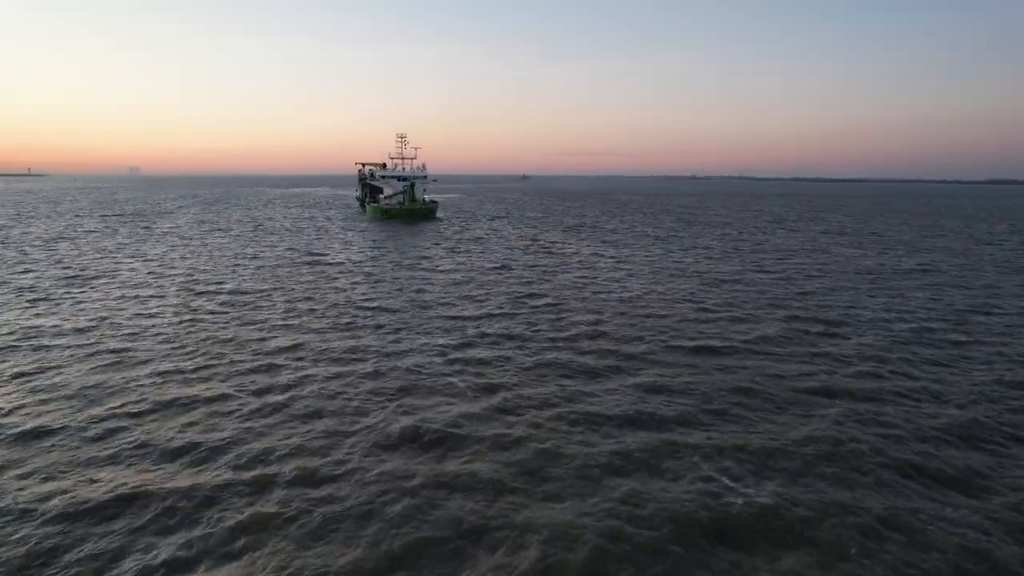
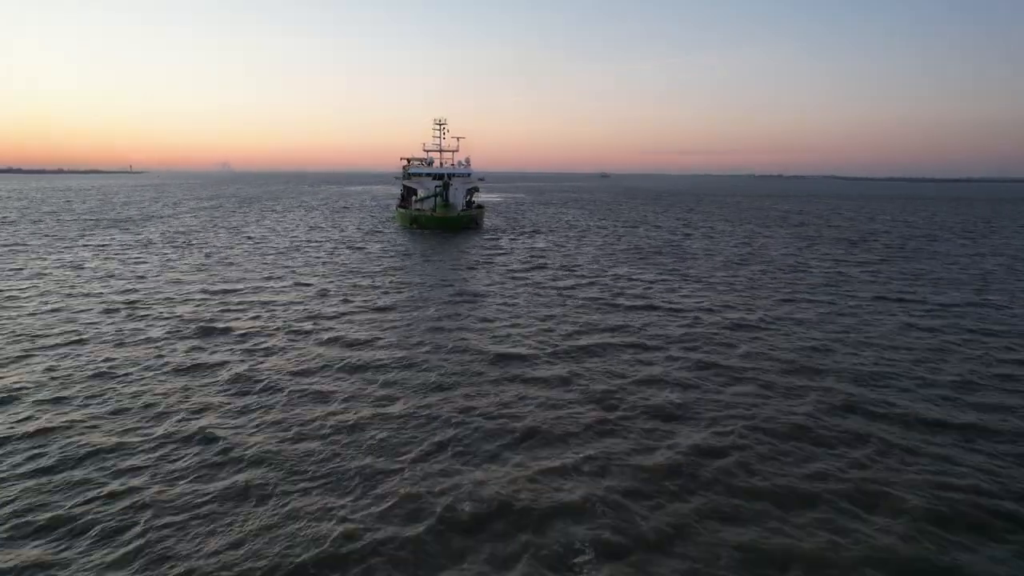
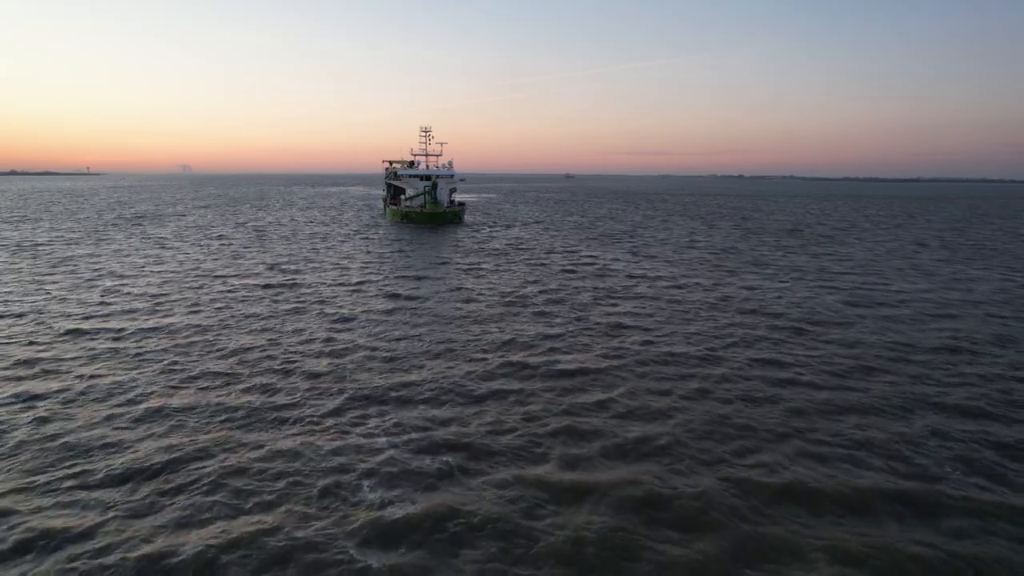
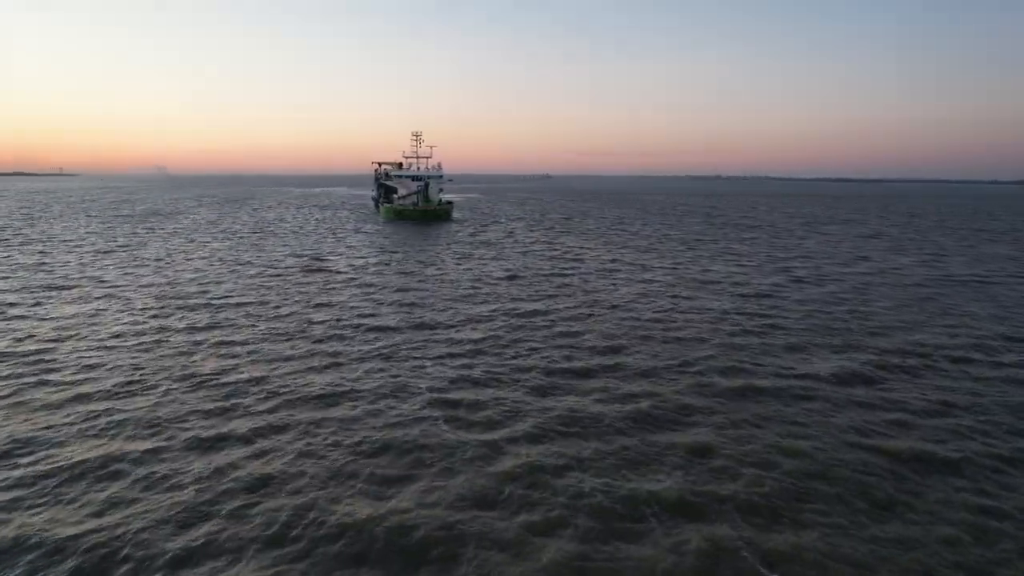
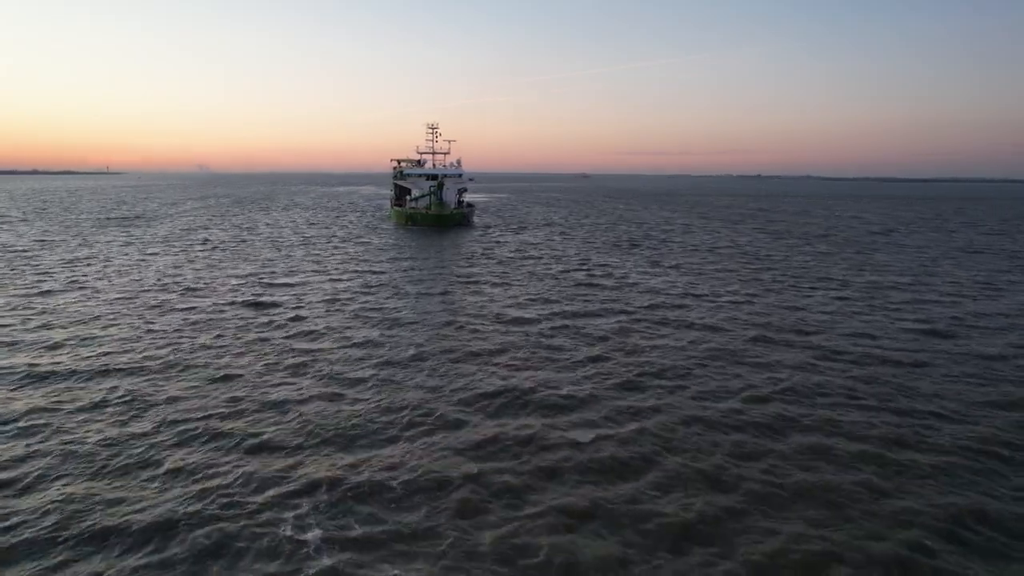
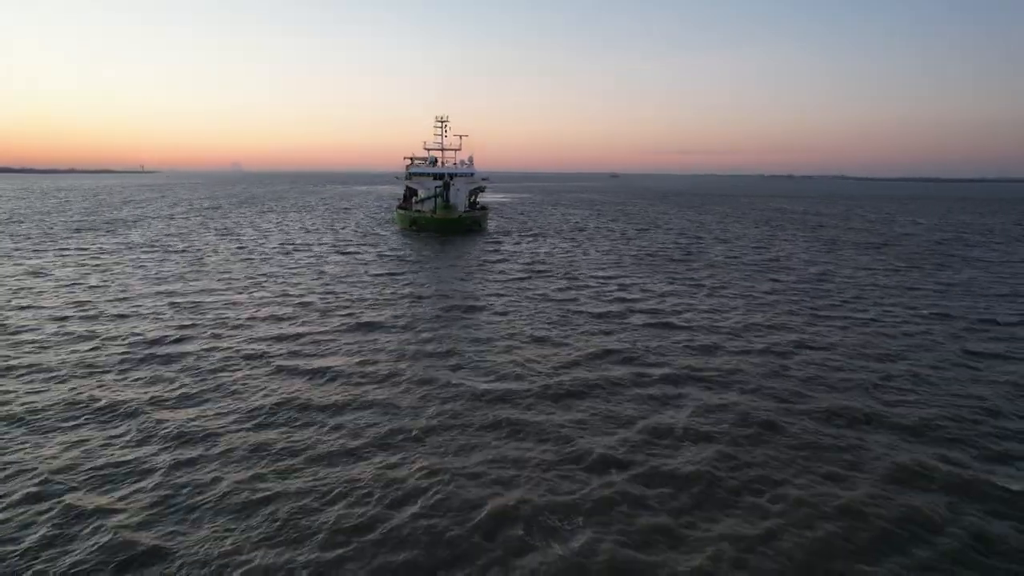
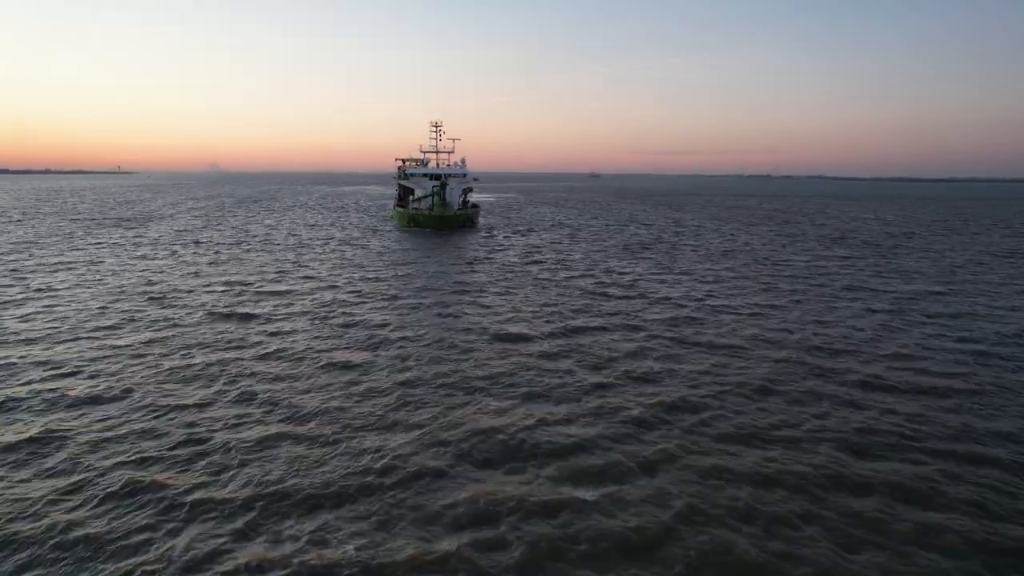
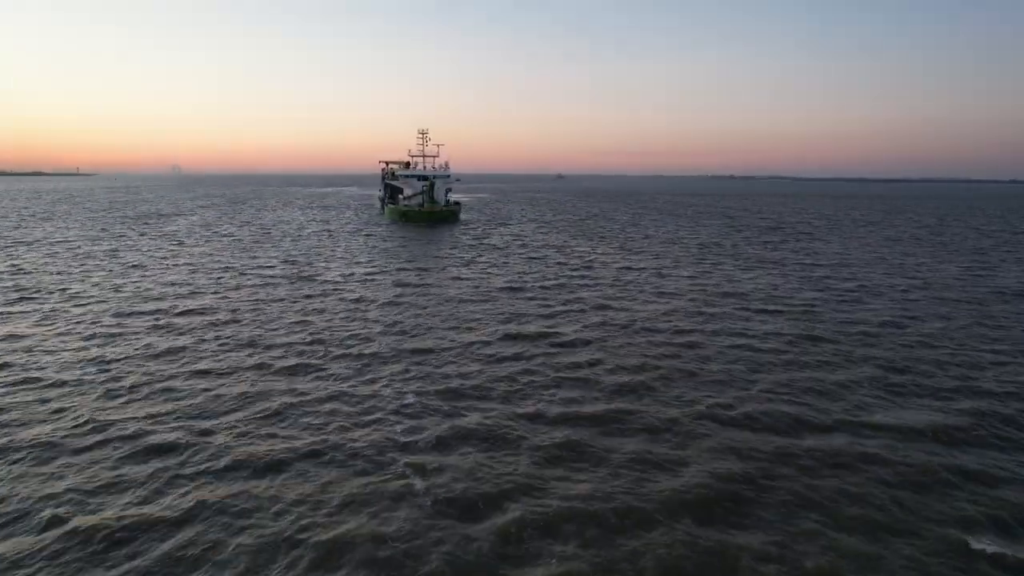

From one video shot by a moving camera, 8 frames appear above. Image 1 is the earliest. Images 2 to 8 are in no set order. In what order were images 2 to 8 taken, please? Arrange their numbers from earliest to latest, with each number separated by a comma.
4, 8, 3, 5, 7, 2, 6
